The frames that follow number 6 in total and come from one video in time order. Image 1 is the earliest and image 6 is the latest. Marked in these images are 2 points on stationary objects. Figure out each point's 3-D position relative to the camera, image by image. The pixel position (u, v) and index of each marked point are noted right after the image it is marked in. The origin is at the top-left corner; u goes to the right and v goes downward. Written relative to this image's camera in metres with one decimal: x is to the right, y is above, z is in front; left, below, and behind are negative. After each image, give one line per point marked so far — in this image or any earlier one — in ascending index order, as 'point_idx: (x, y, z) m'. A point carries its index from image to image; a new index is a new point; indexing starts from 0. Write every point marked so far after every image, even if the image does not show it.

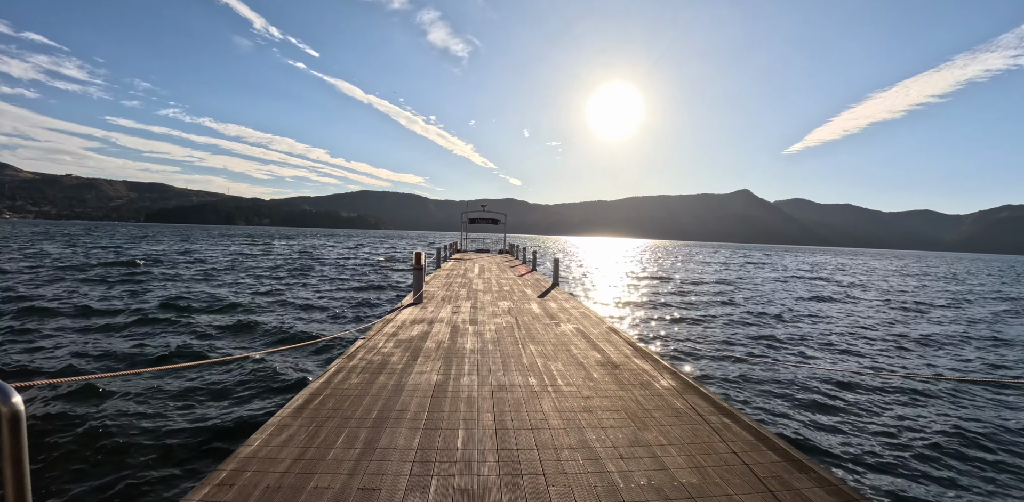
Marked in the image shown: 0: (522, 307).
0: (+0.3, -1.5, +10.8) m
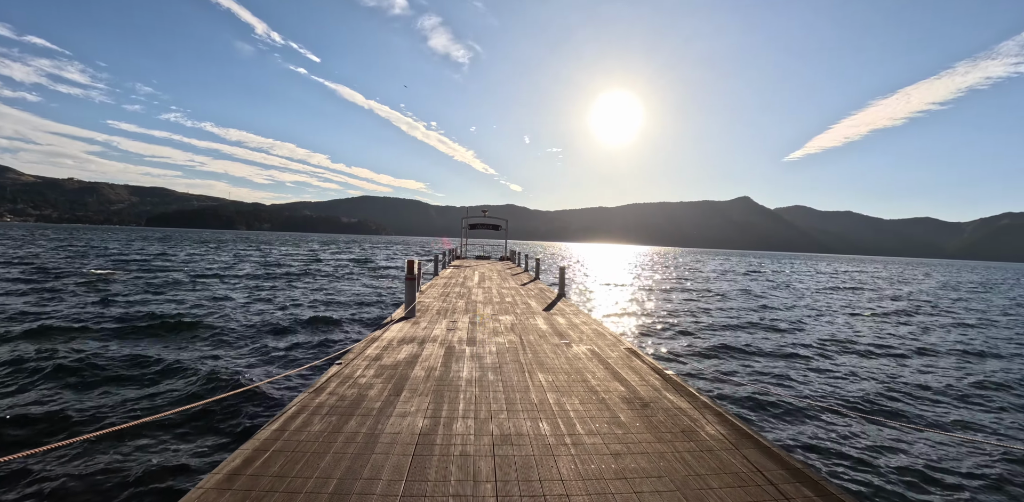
0: (+0.4, -1.7, +9.6) m
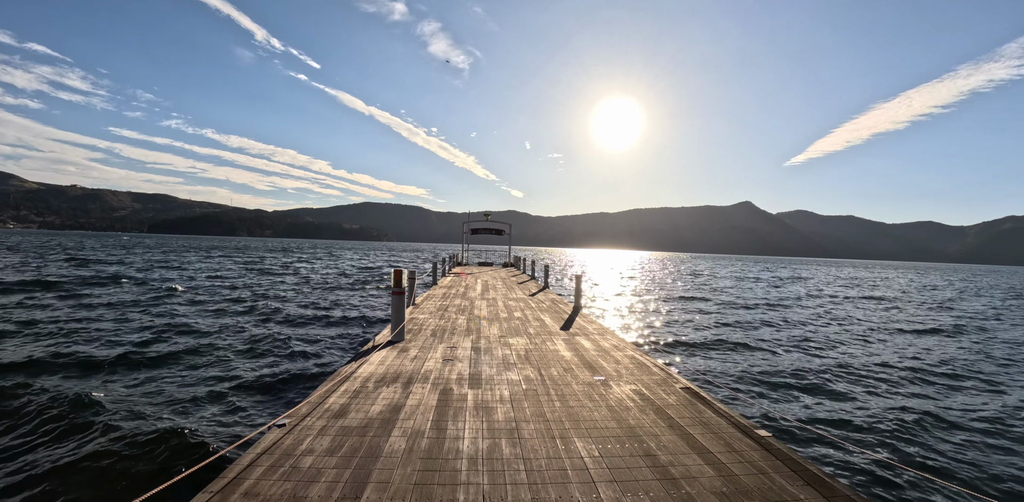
0: (+0.6, -1.8, +7.5) m
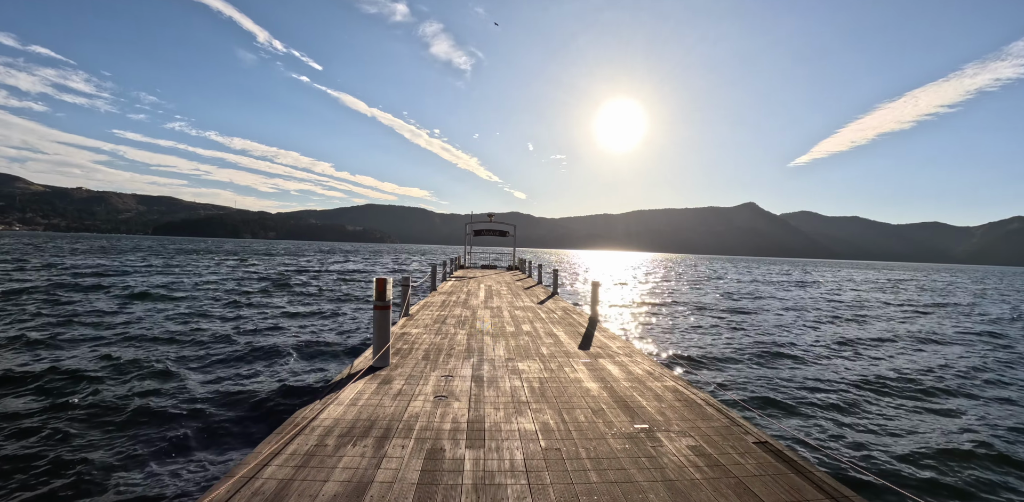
0: (+0.8, -1.9, +6.0) m
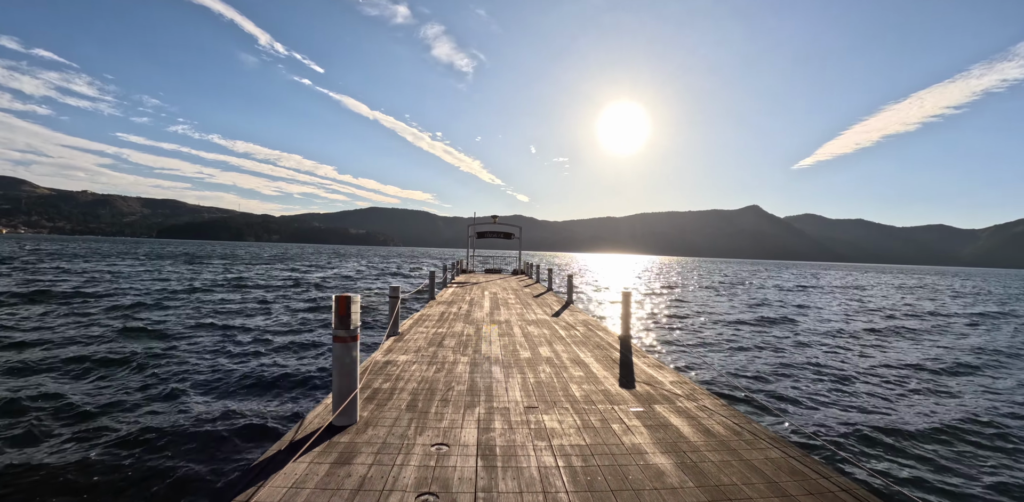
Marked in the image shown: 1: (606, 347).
0: (+1.0, -1.9, +3.9) m
1: (+1.8, -1.8, +8.2) m
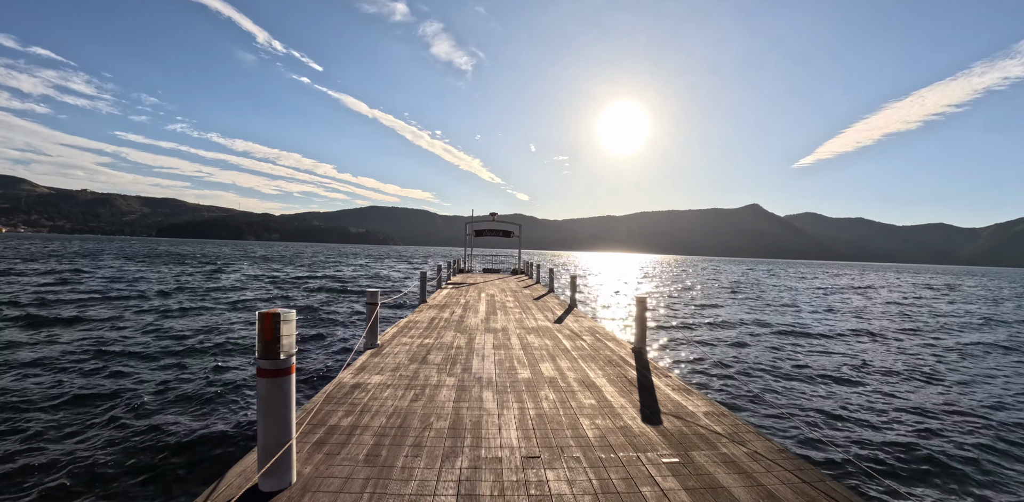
0: (+1.0, -1.9, +2.7) m
1: (+1.8, -1.8, +7.0) m
